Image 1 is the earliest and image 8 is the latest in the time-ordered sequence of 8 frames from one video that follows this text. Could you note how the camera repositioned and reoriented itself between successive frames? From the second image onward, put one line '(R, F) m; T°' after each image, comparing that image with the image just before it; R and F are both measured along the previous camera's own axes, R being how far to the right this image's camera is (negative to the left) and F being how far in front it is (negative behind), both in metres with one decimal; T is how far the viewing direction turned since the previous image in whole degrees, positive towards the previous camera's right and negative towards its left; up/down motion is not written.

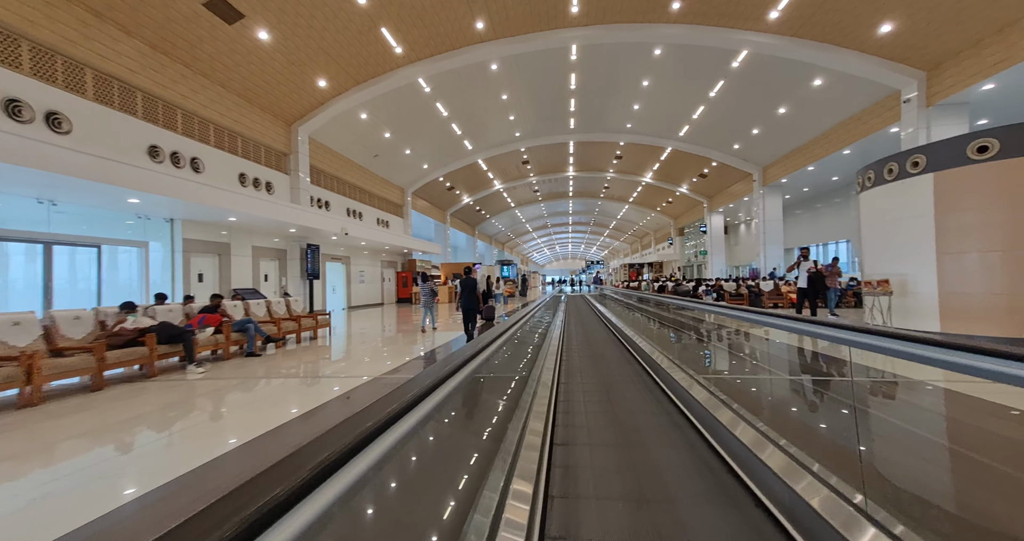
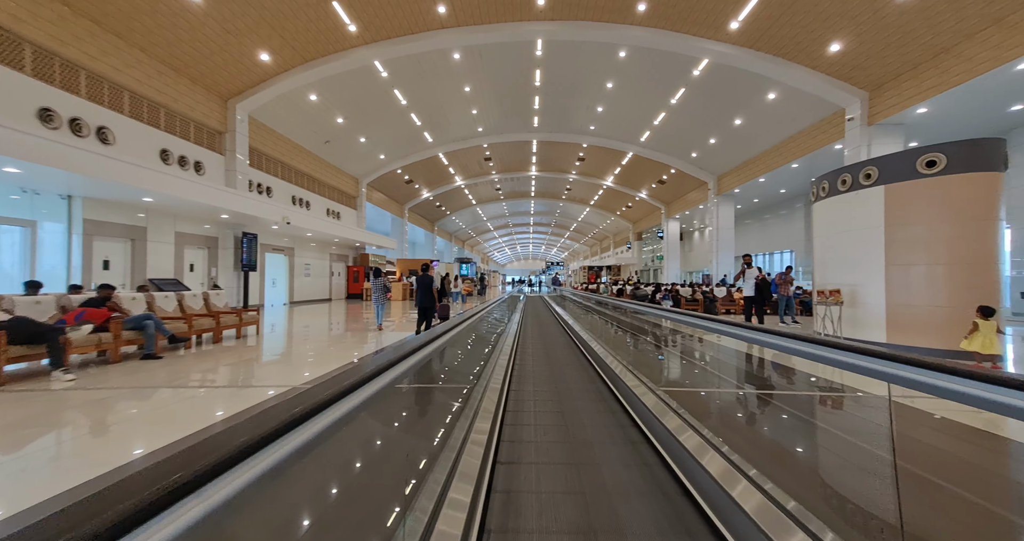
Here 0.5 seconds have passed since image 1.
(+0.1, +0.4) m; +6°
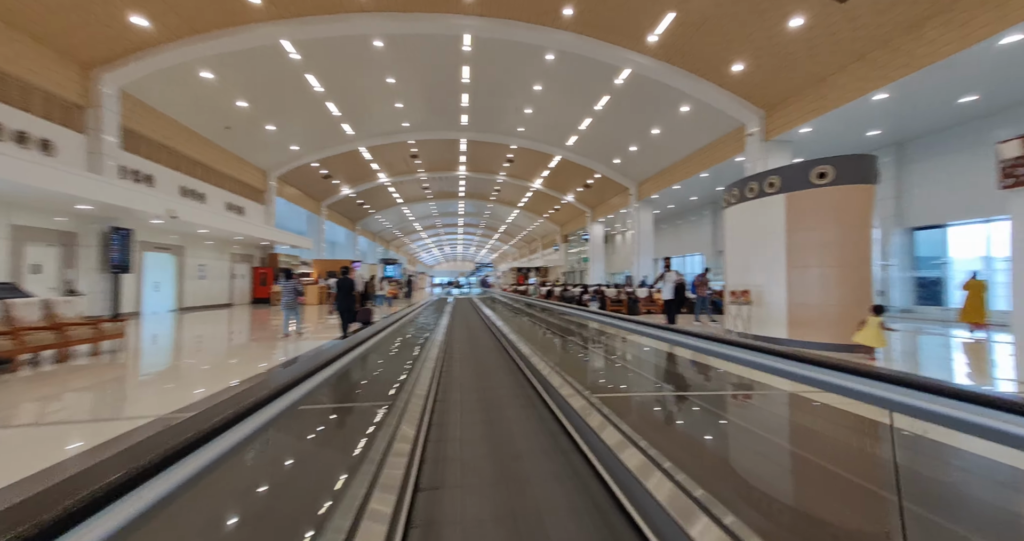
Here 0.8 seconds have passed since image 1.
(+0.1, +0.4) m; +11°
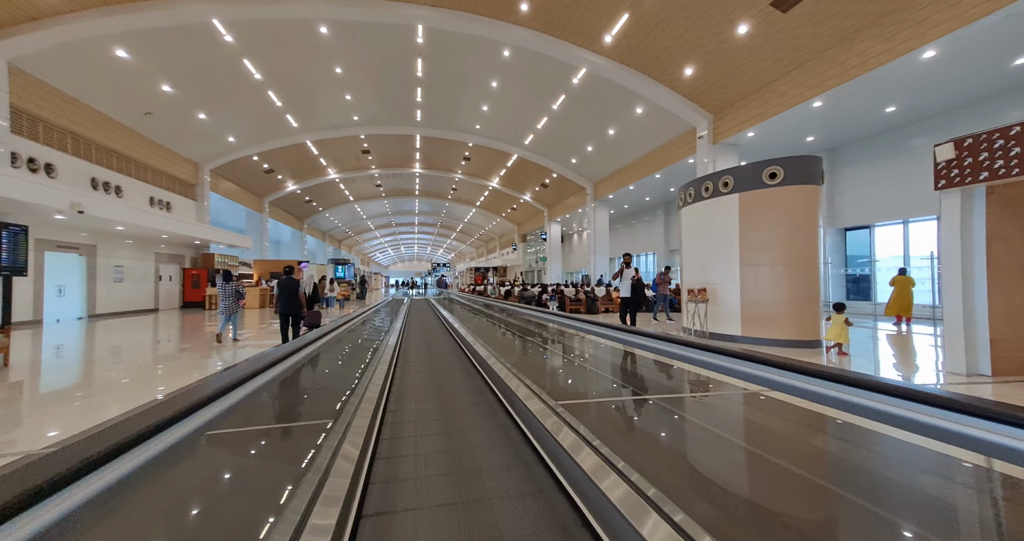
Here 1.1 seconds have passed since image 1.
(0.0, +0.2) m; +6°
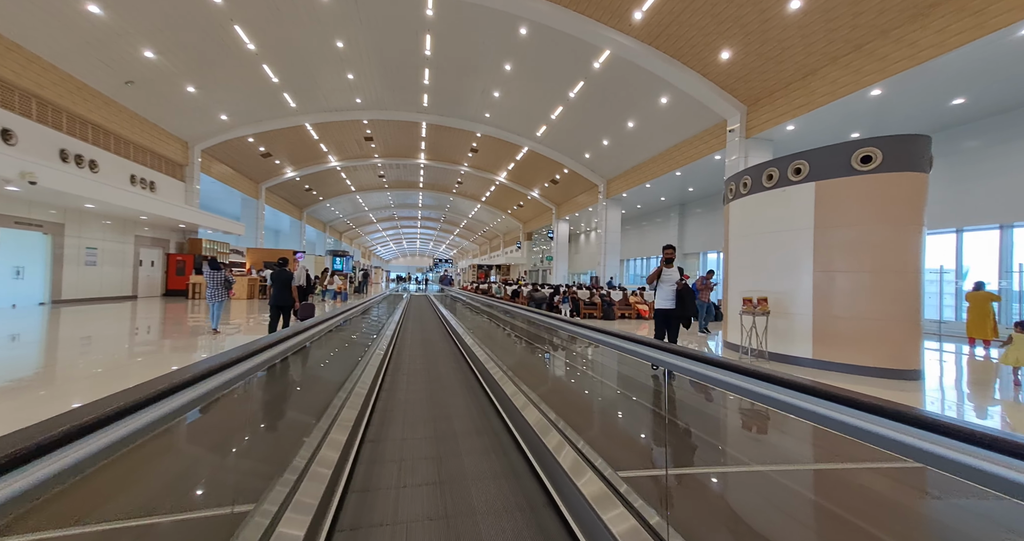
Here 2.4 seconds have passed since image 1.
(-0.2, +0.7) m; 0°
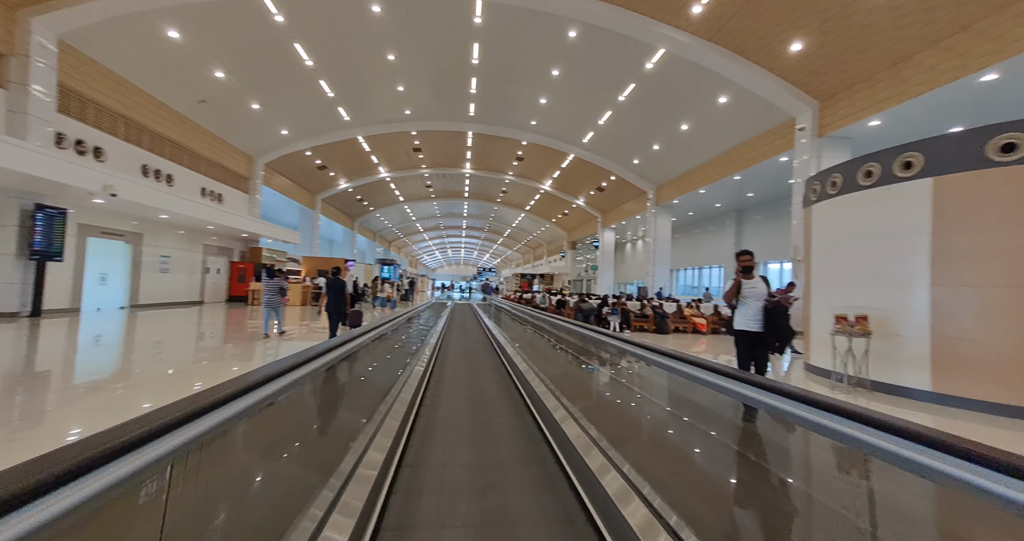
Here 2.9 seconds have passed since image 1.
(-0.2, +0.3) m; -6°
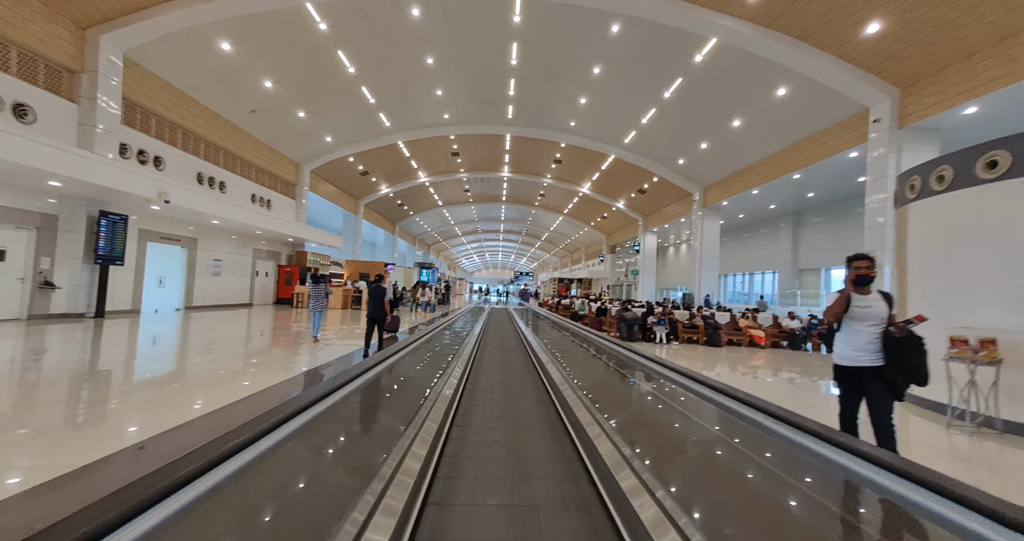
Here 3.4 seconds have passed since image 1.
(-0.1, +0.3) m; -5°
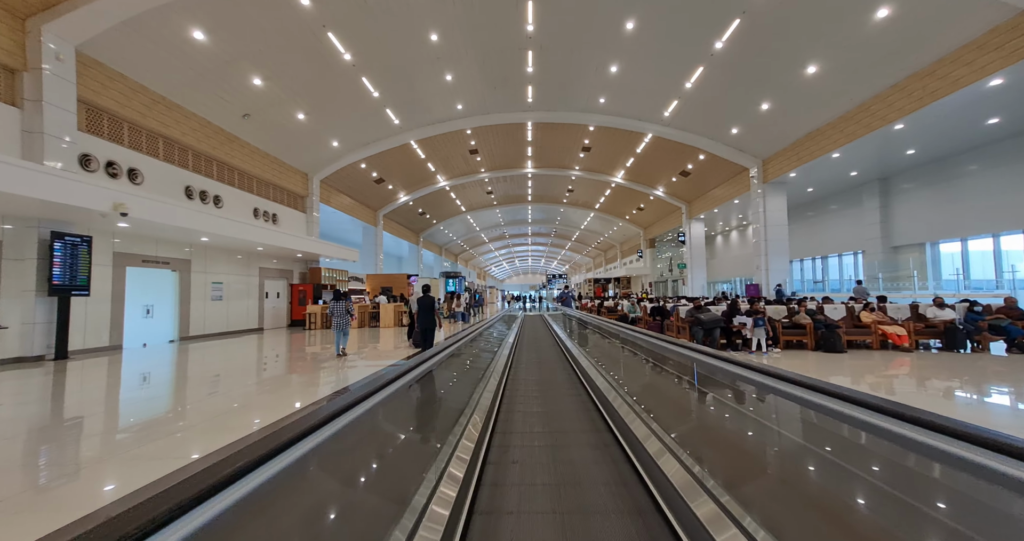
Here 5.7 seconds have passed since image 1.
(-0.1, +1.4) m; -5°
